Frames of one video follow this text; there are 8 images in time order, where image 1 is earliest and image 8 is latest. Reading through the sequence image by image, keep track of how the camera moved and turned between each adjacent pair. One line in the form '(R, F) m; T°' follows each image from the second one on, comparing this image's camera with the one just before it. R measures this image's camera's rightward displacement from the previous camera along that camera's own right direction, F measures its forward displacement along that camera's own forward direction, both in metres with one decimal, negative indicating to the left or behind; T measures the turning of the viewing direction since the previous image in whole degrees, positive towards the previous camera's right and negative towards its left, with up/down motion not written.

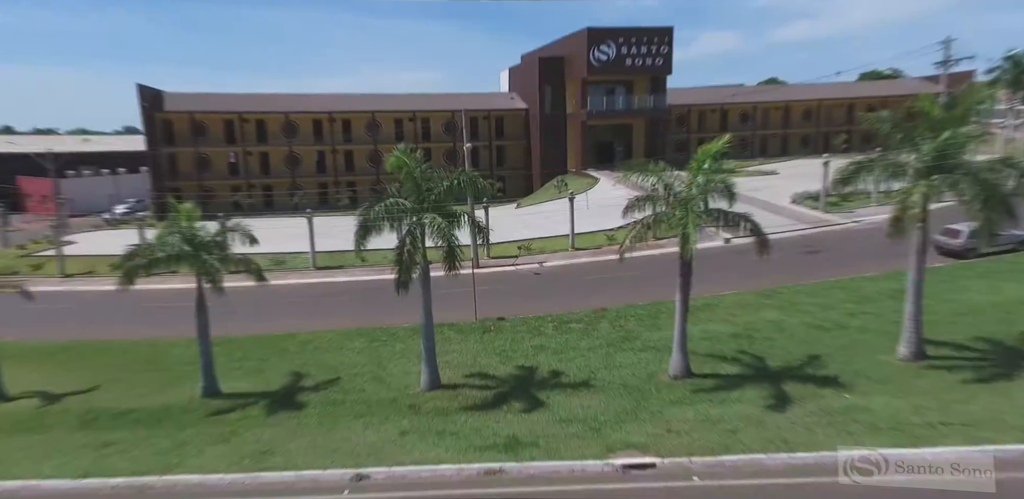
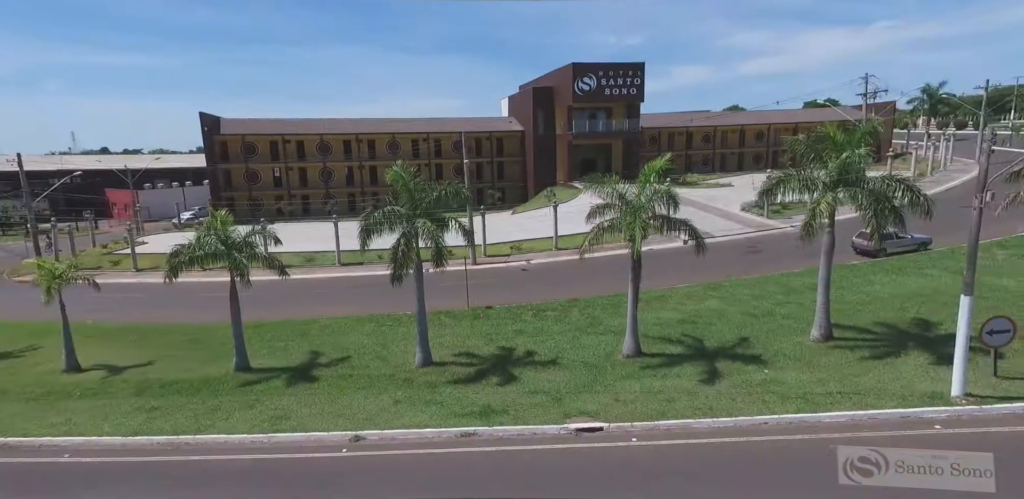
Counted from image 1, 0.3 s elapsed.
(+0.9, -3.2) m; -1°
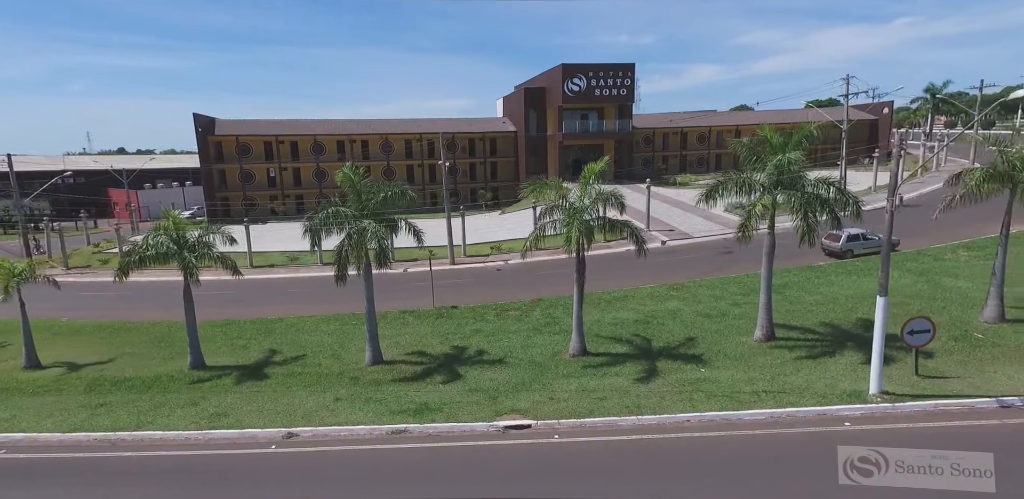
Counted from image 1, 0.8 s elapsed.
(+1.8, -0.3) m; 0°
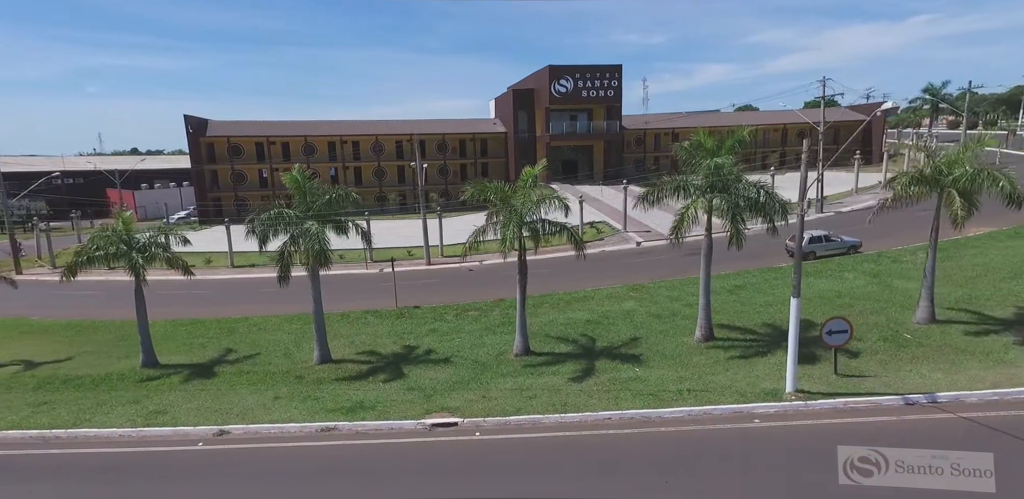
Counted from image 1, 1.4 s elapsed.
(+1.9, -0.4) m; 0°
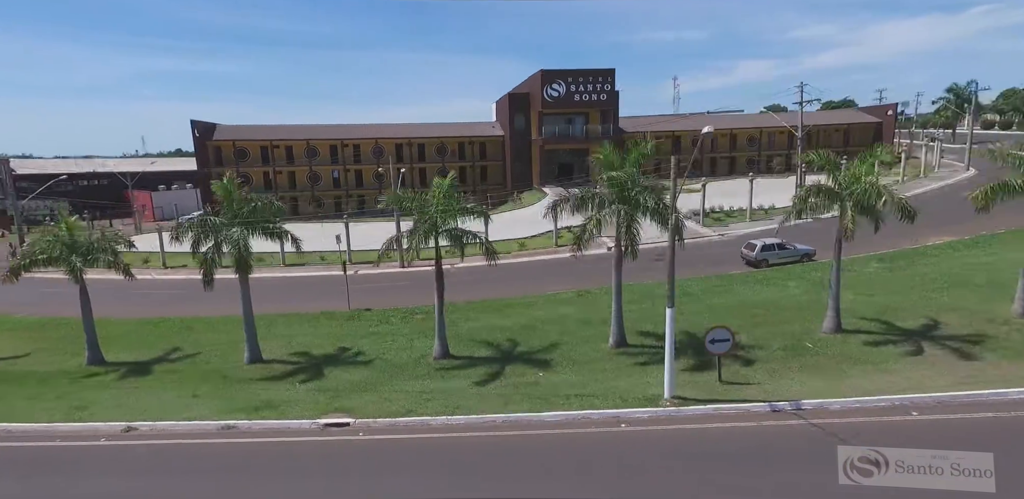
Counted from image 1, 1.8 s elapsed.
(+3.4, -0.6) m; -2°
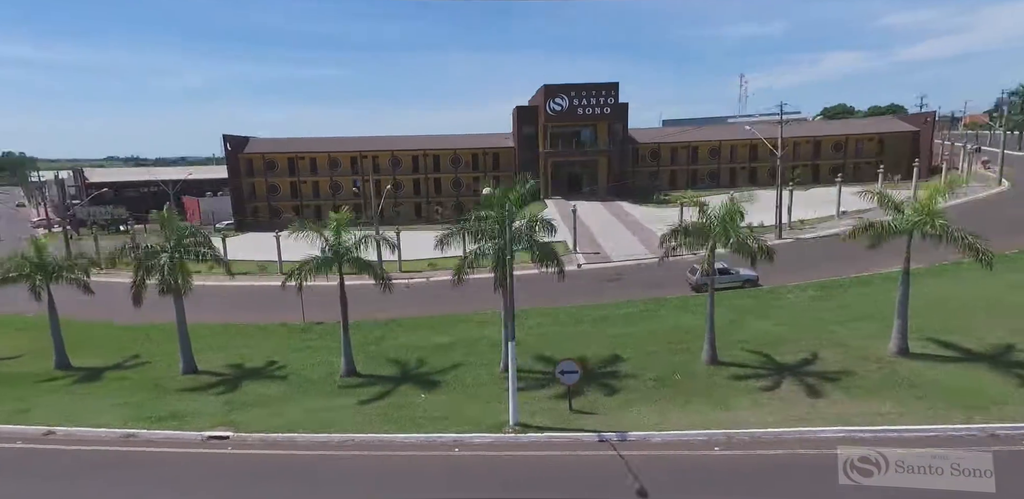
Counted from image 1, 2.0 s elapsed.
(+5.2, -1.1) m; -4°
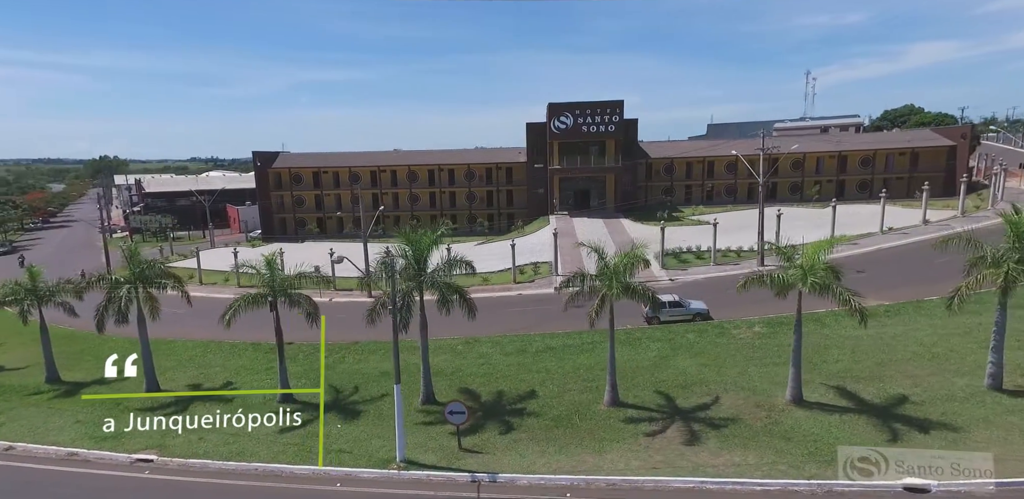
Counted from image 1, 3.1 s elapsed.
(+4.5, -0.9) m; -4°
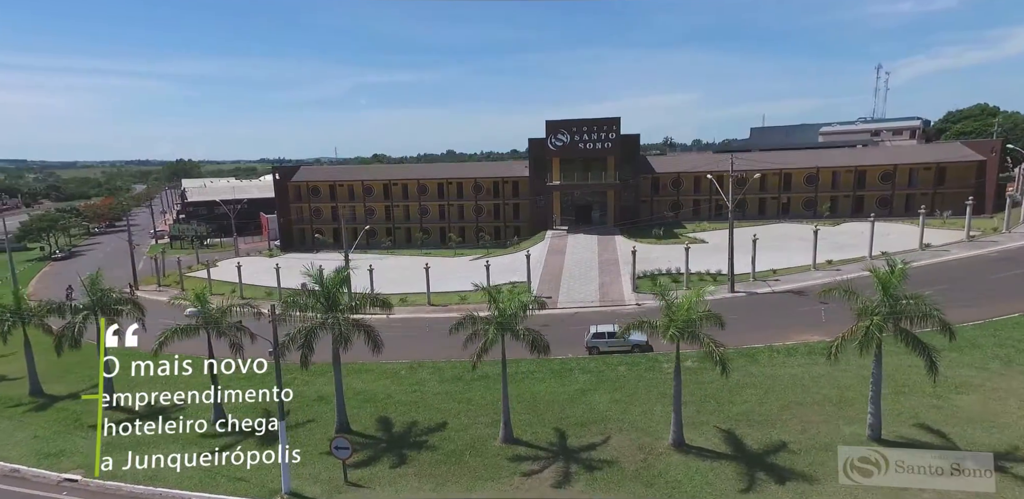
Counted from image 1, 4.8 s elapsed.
(+4.9, -0.7) m; -4°
